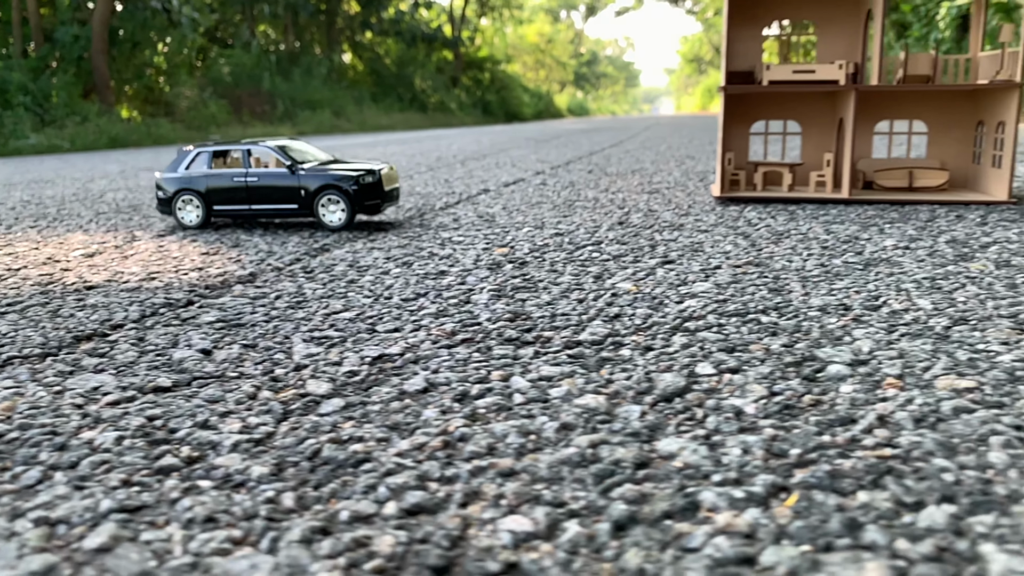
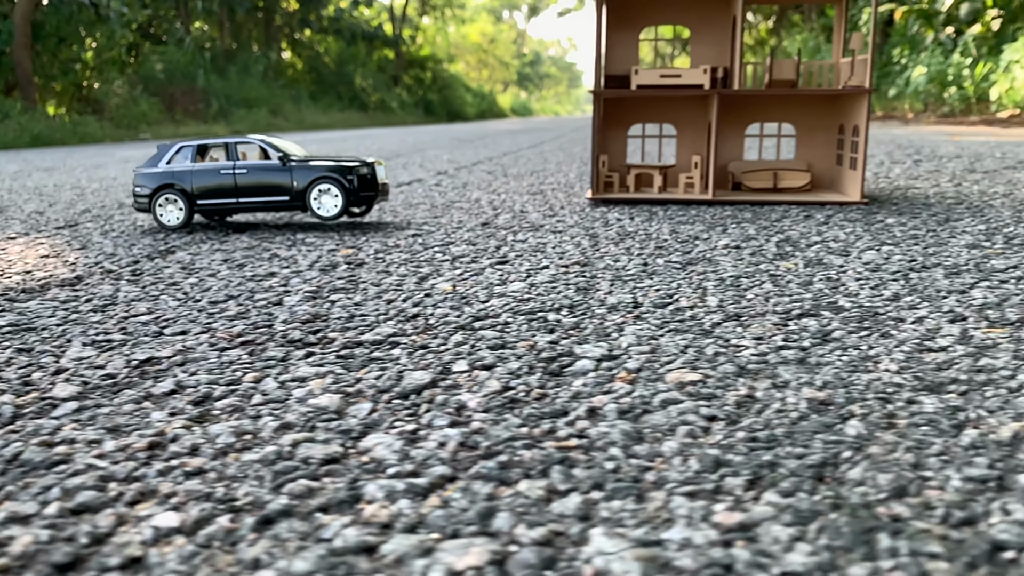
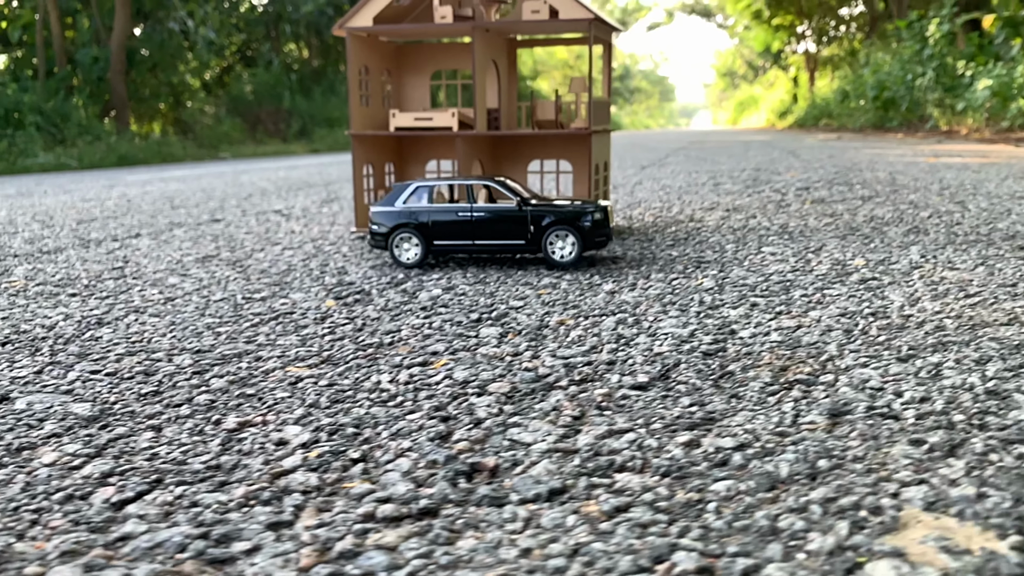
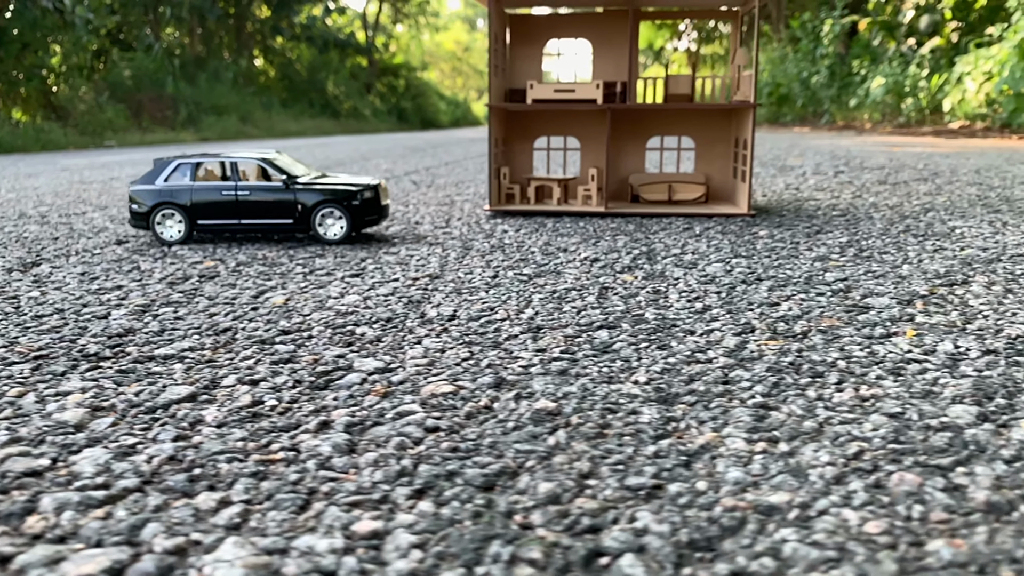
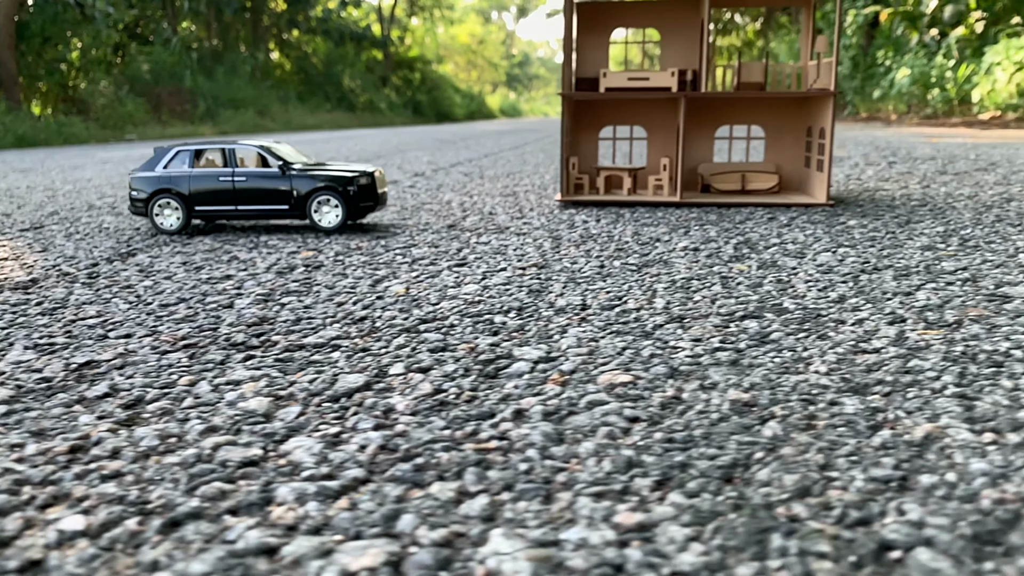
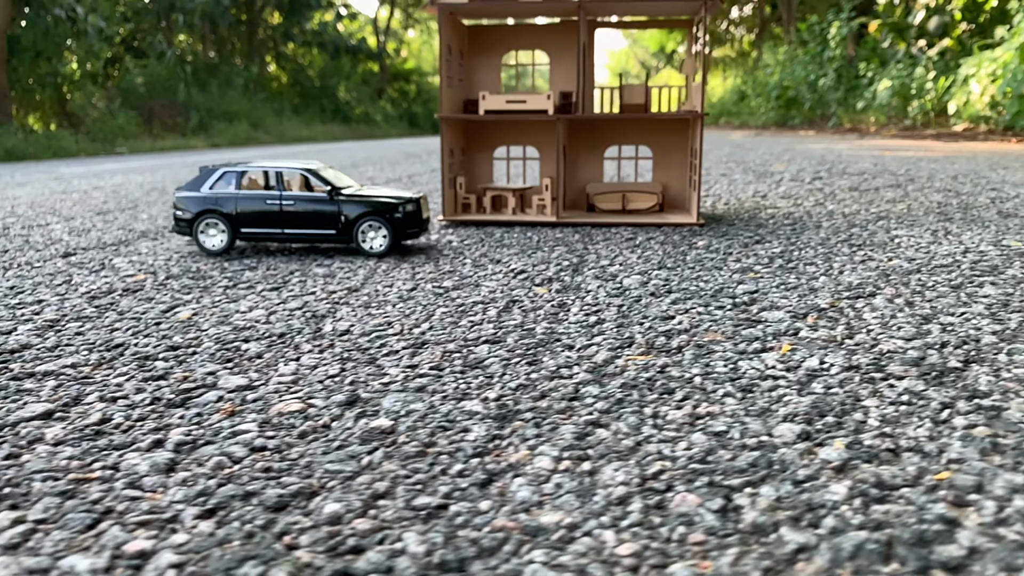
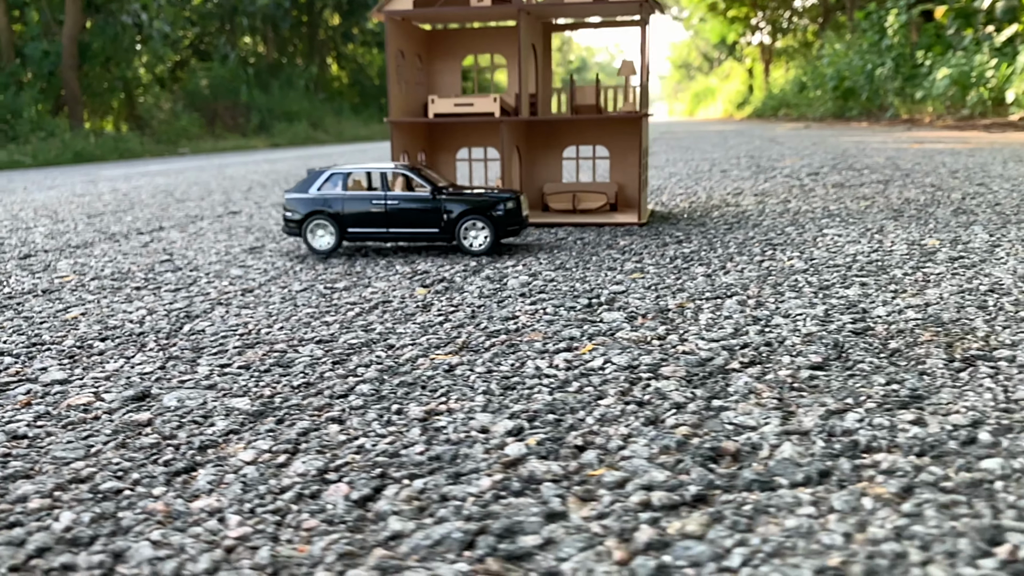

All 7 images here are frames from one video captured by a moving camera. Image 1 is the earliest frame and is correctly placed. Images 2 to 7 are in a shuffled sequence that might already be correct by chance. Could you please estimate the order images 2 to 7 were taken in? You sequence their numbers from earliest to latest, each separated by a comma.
2, 5, 4, 6, 7, 3
